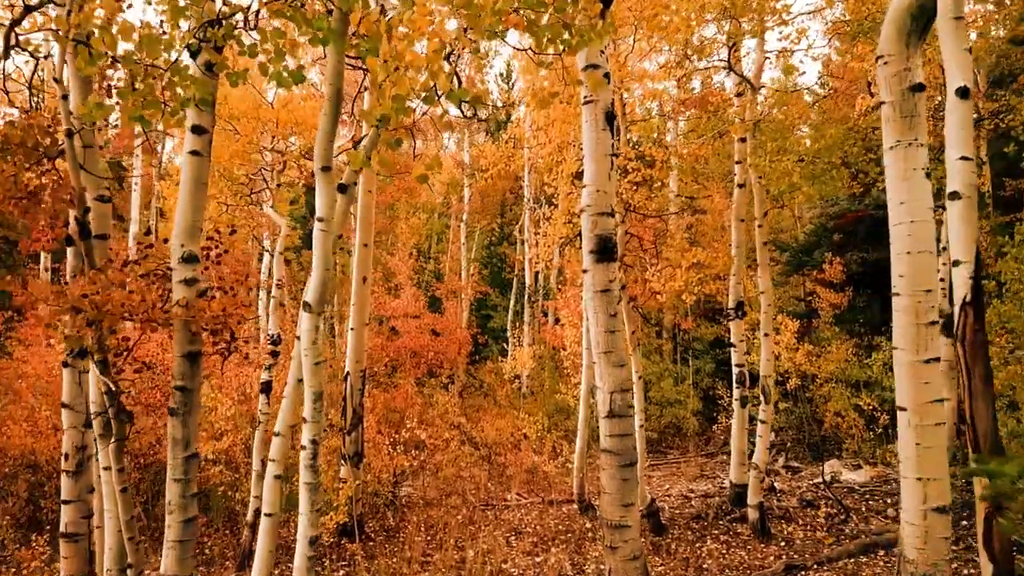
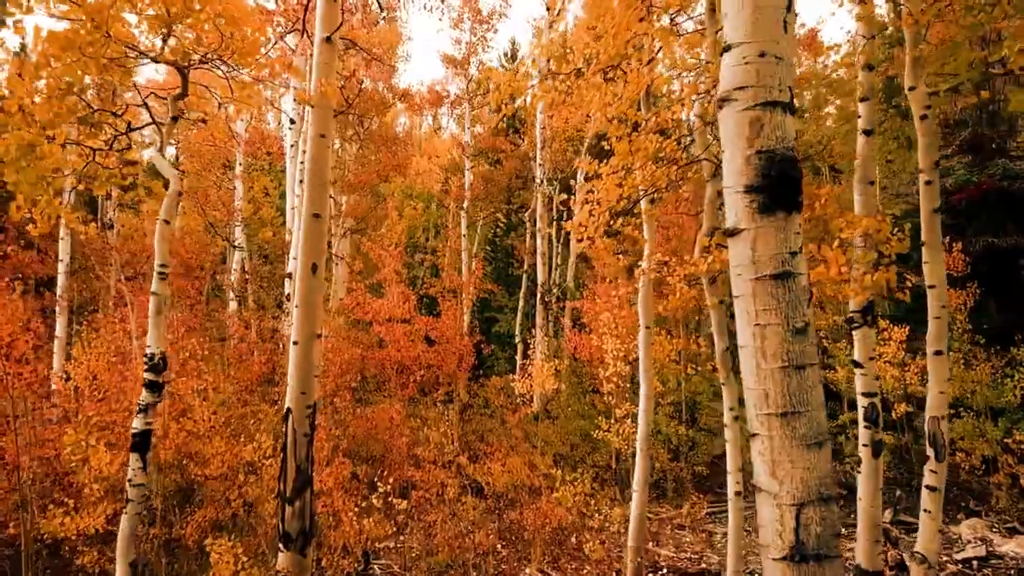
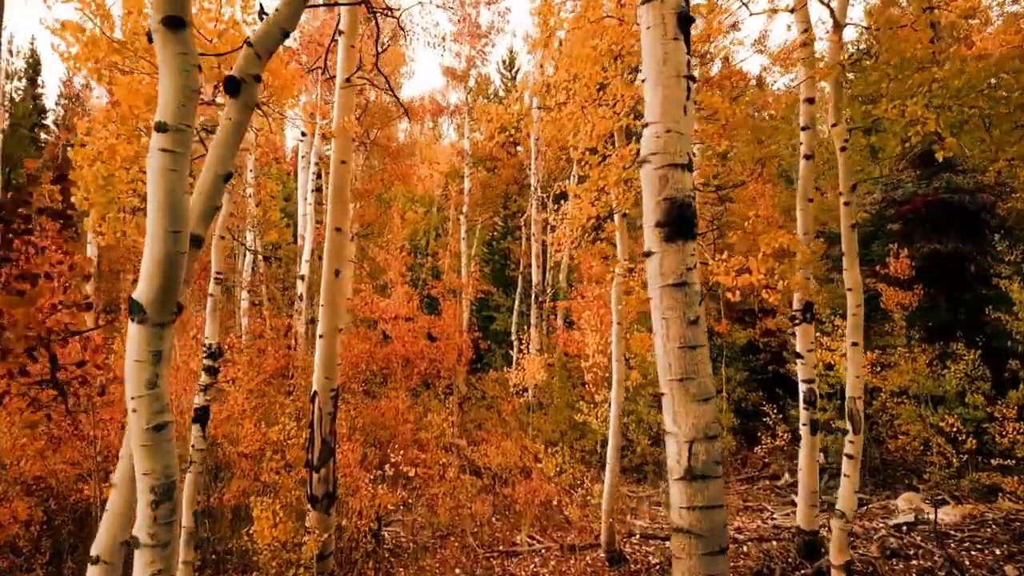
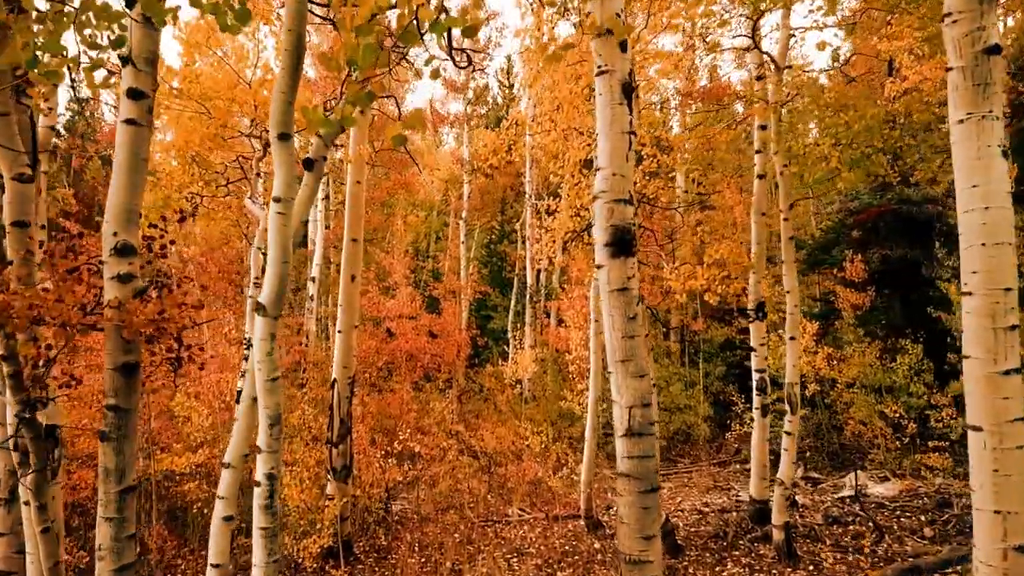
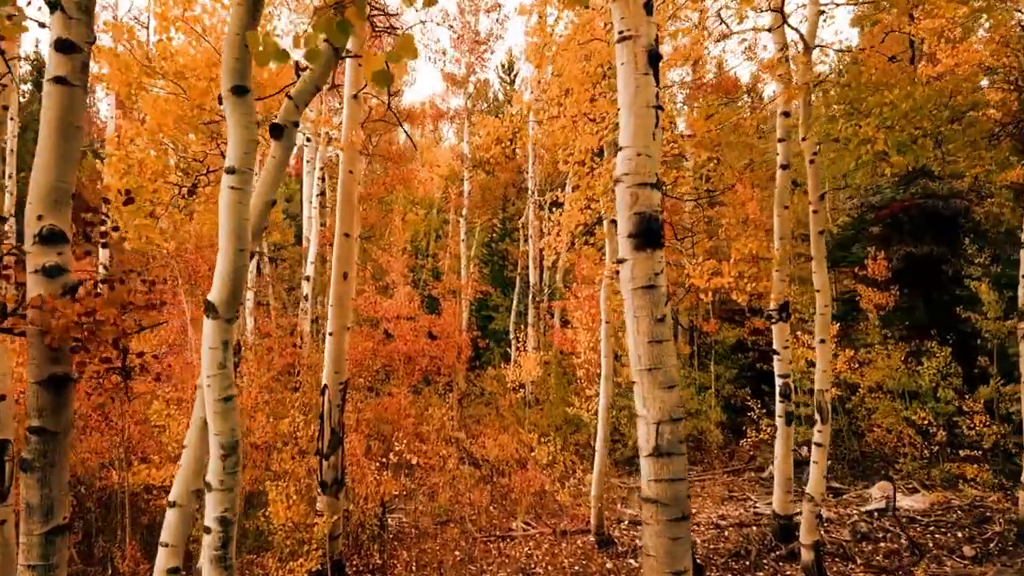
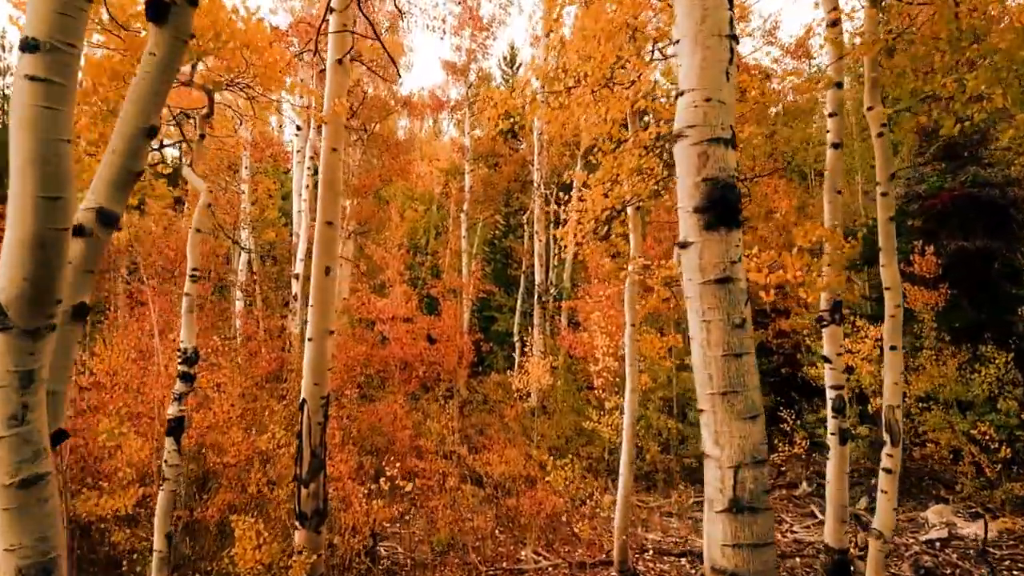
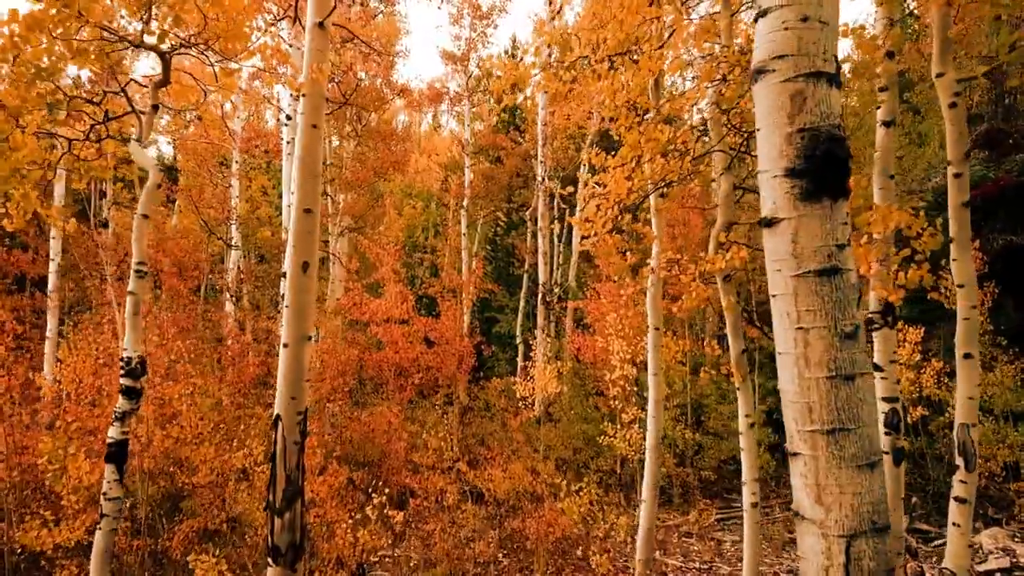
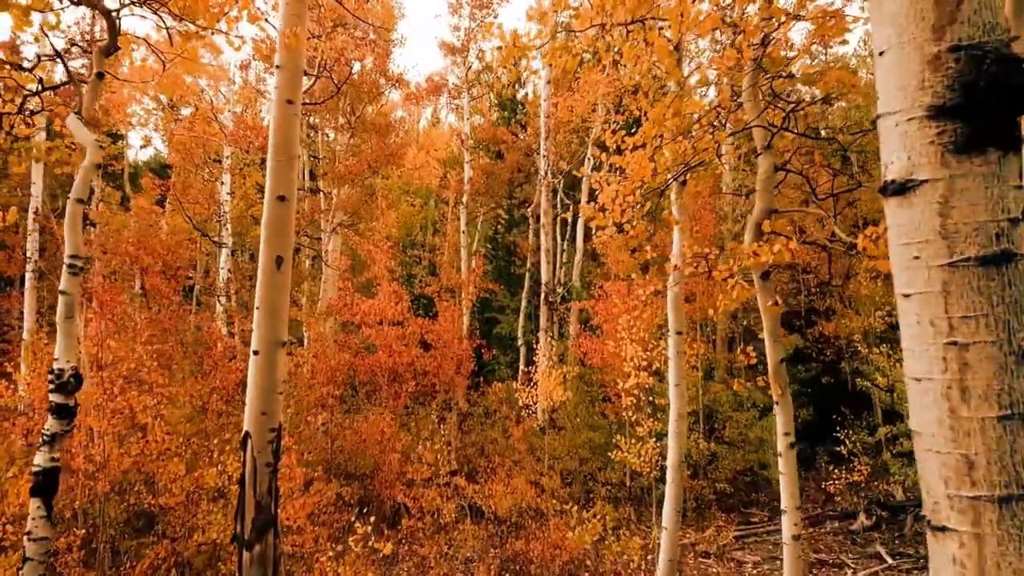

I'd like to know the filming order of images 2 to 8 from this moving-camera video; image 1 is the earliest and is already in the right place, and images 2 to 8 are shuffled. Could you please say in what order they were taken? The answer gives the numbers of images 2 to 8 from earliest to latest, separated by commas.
4, 5, 3, 6, 2, 7, 8
